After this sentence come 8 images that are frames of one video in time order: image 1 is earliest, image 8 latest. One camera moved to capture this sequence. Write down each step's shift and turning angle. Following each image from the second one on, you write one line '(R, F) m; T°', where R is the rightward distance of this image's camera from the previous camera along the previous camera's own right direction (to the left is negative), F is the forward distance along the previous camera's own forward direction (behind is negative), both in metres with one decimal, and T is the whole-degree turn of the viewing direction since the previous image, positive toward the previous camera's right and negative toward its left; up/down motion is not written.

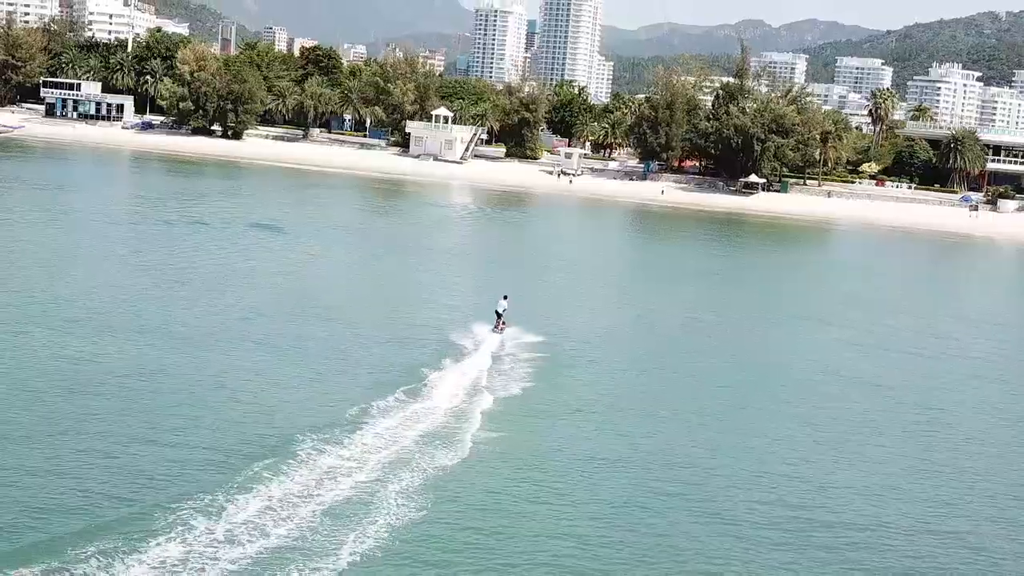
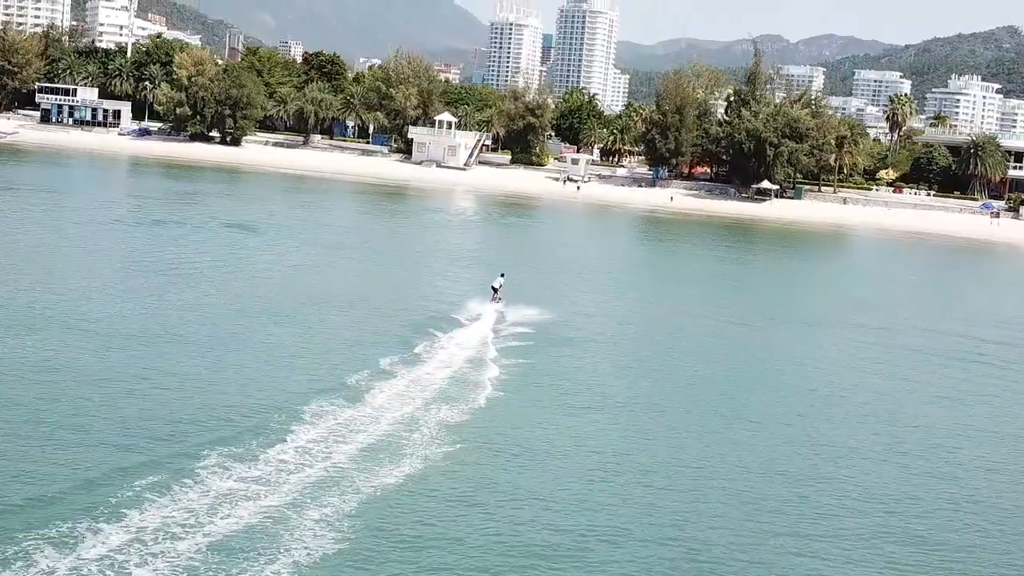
(+0.8, +3.0) m; -1°
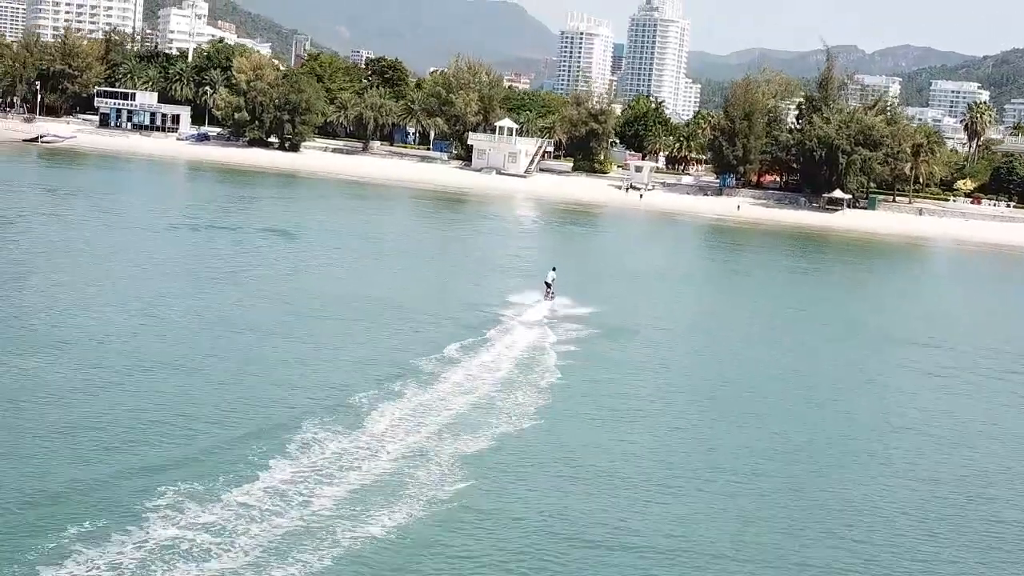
(+0.6, +2.5) m; -3°
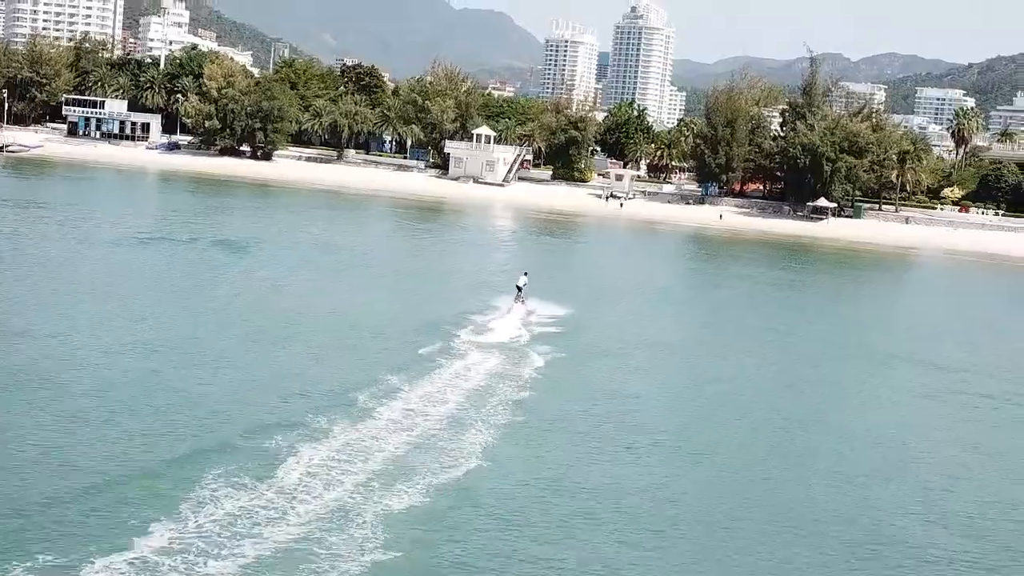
(+0.6, +2.2) m; +1°
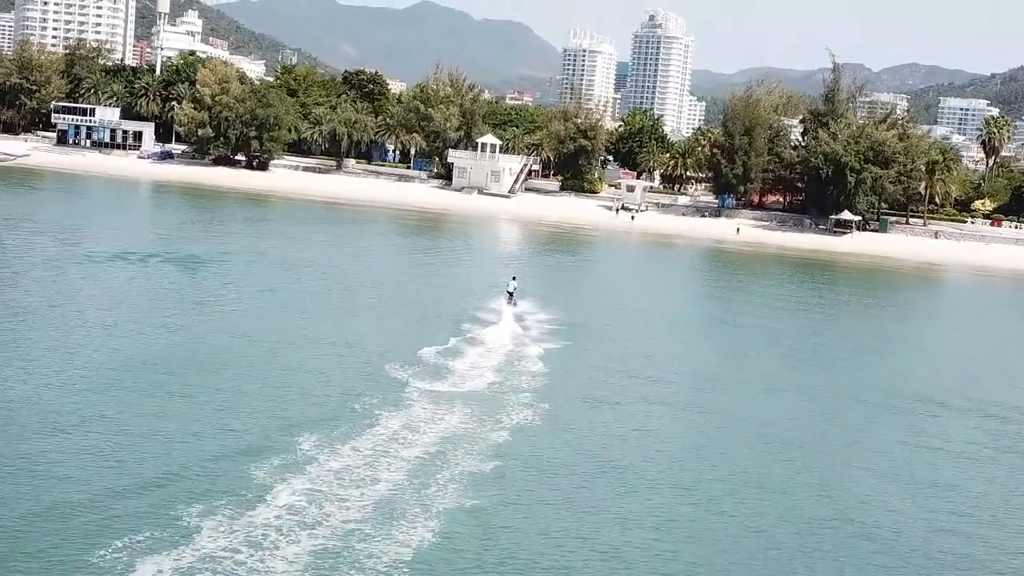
(+0.8, +4.5) m; -1°
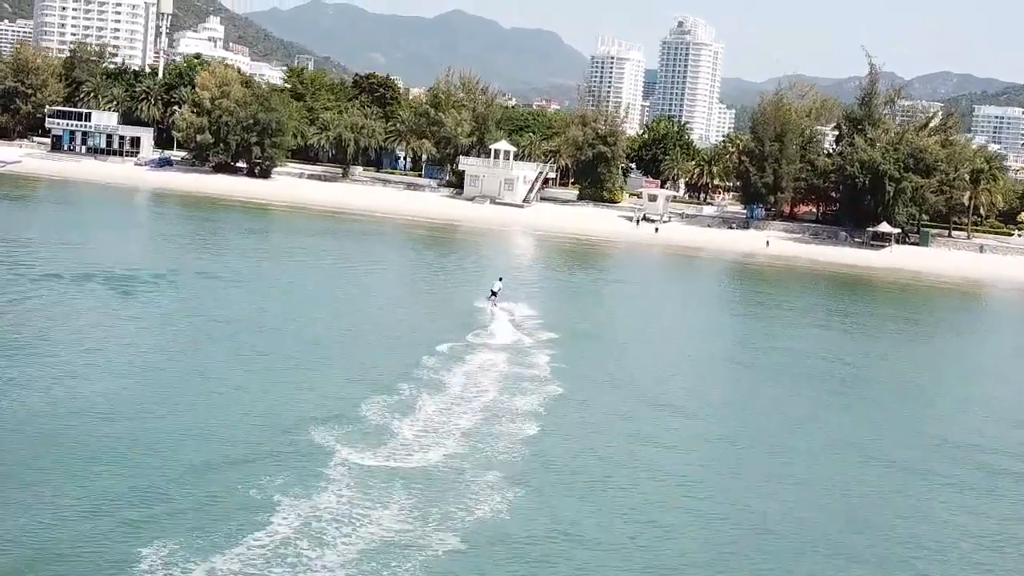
(+0.8, +5.1) m; -1°
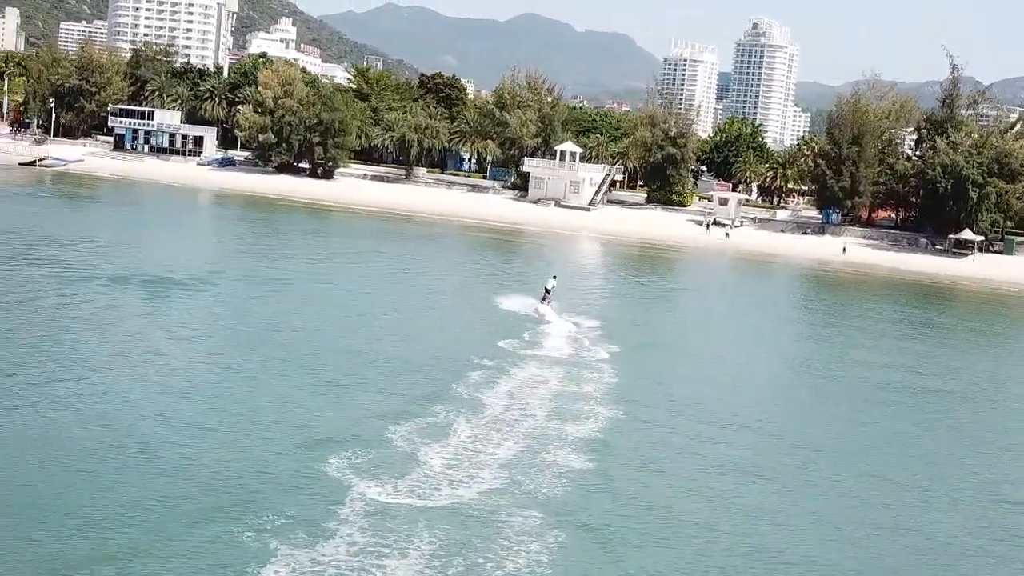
(+0.3, +2.1) m; -3°
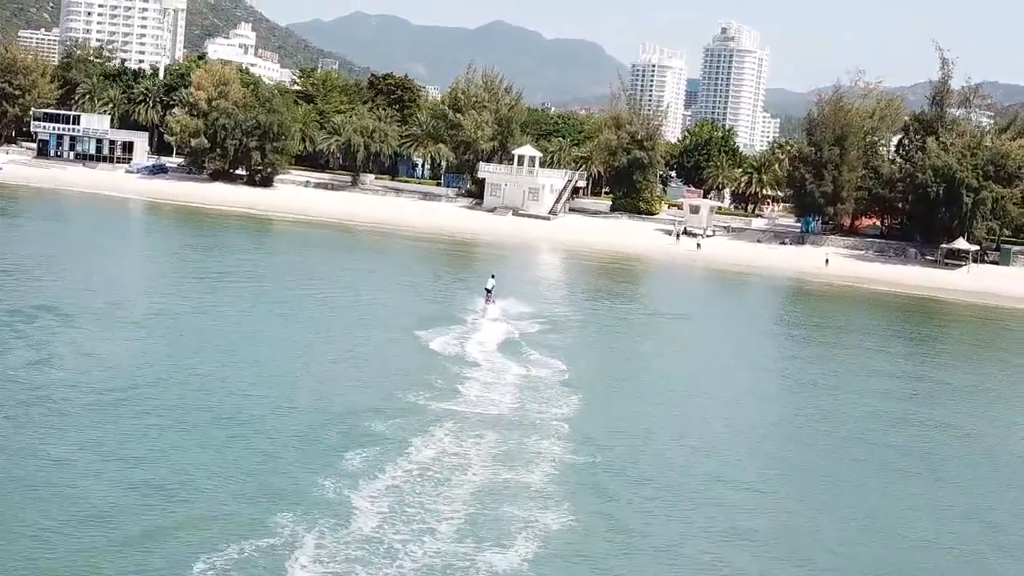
(+0.8, +6.3) m; +1°
